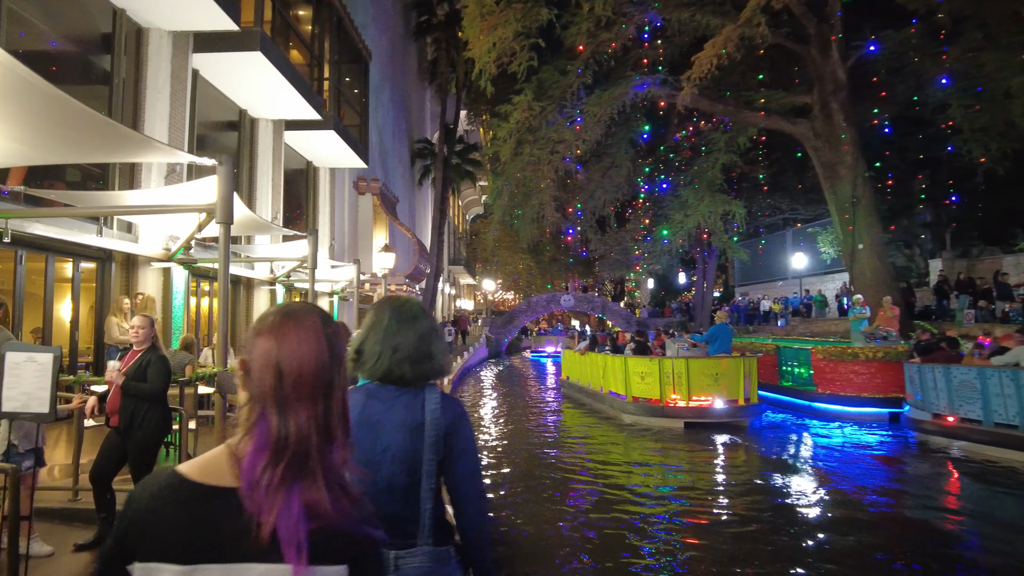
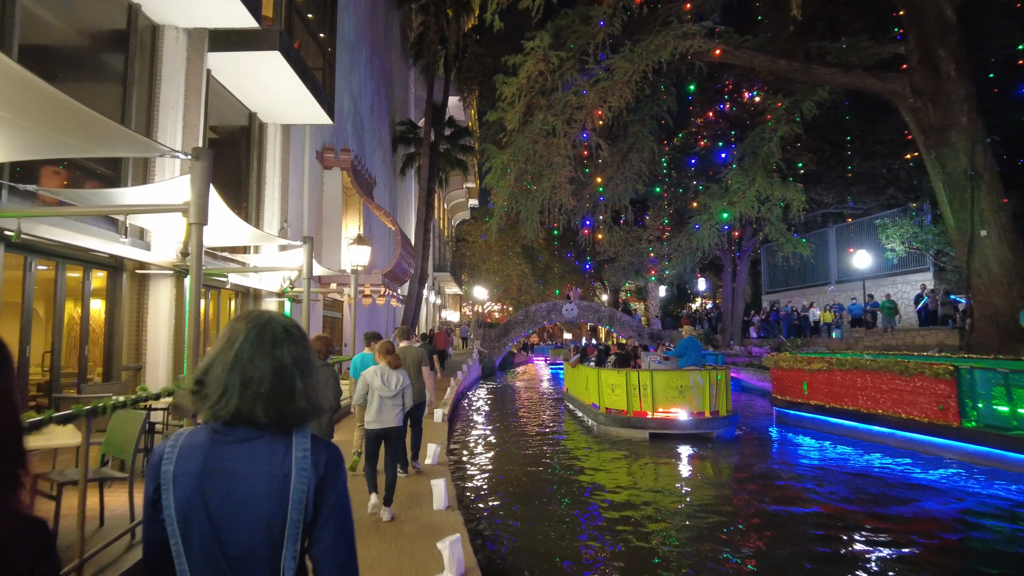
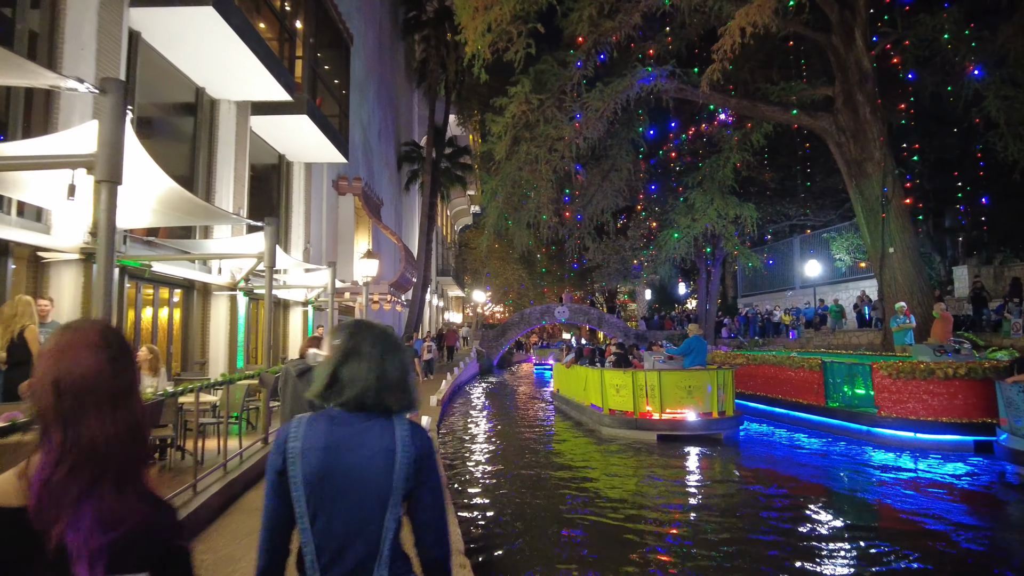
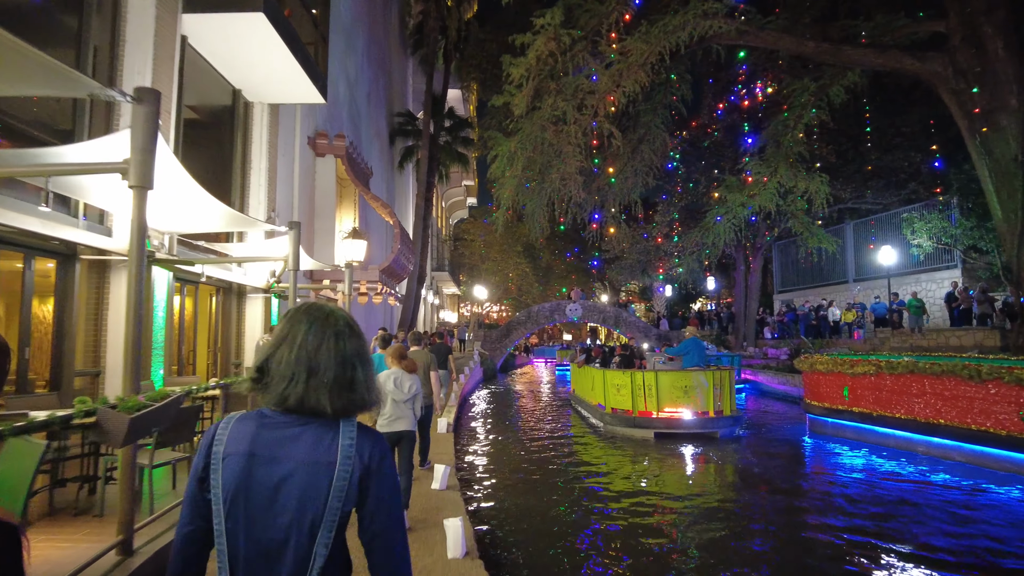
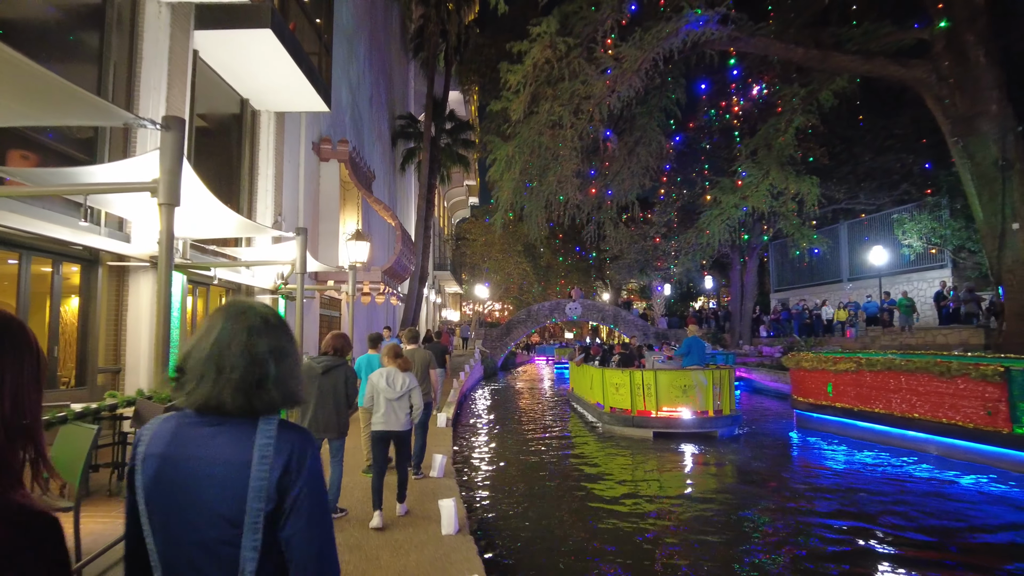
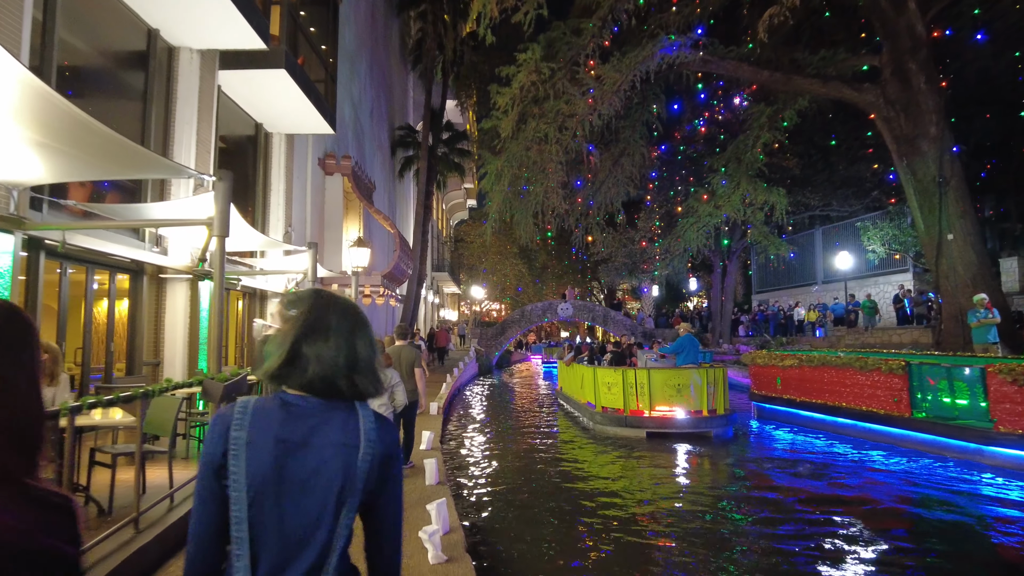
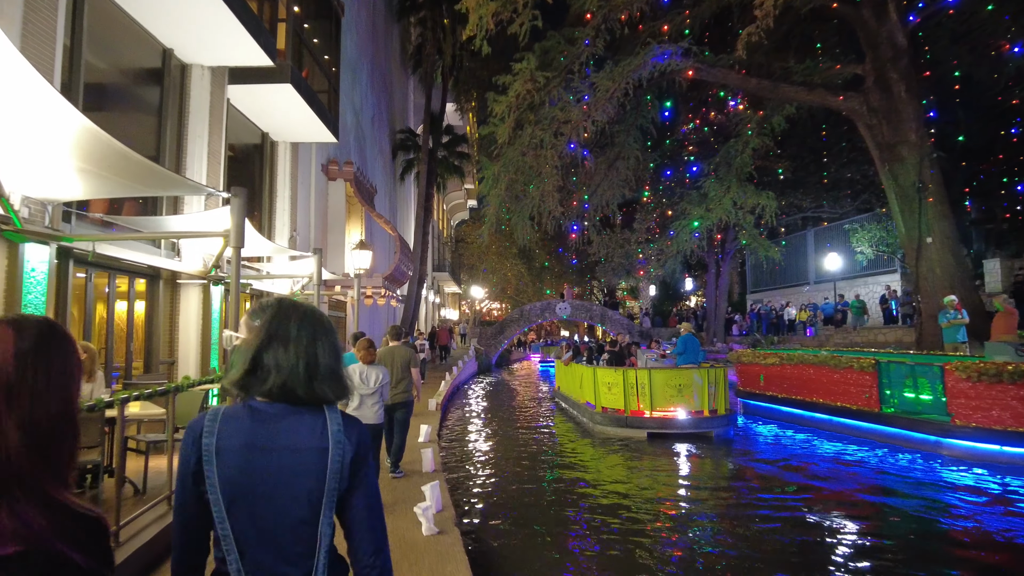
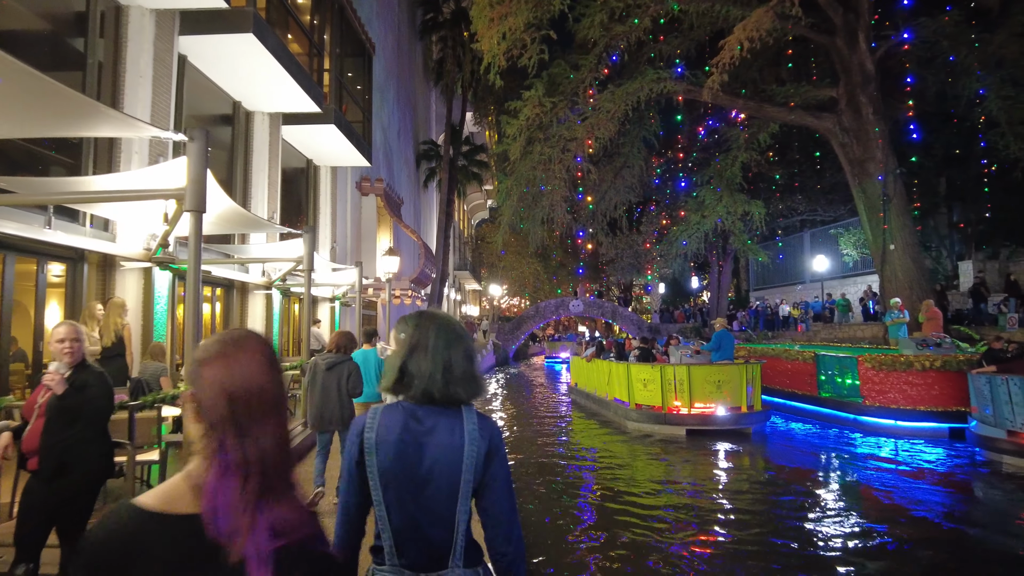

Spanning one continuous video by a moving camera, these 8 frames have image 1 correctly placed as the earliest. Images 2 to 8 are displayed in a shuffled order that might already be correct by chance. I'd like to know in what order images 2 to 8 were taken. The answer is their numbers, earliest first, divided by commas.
8, 3, 7, 6, 2, 5, 4
